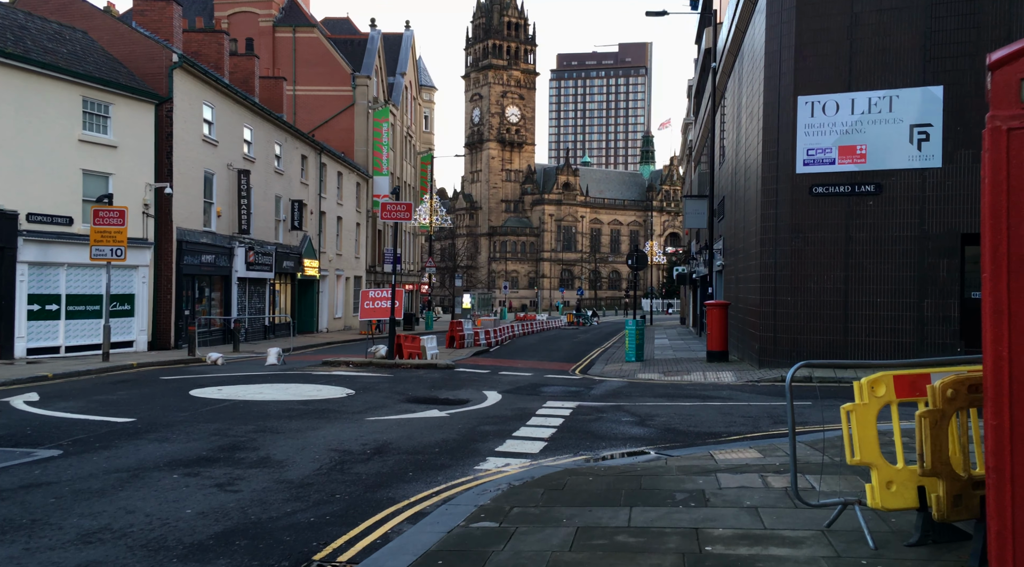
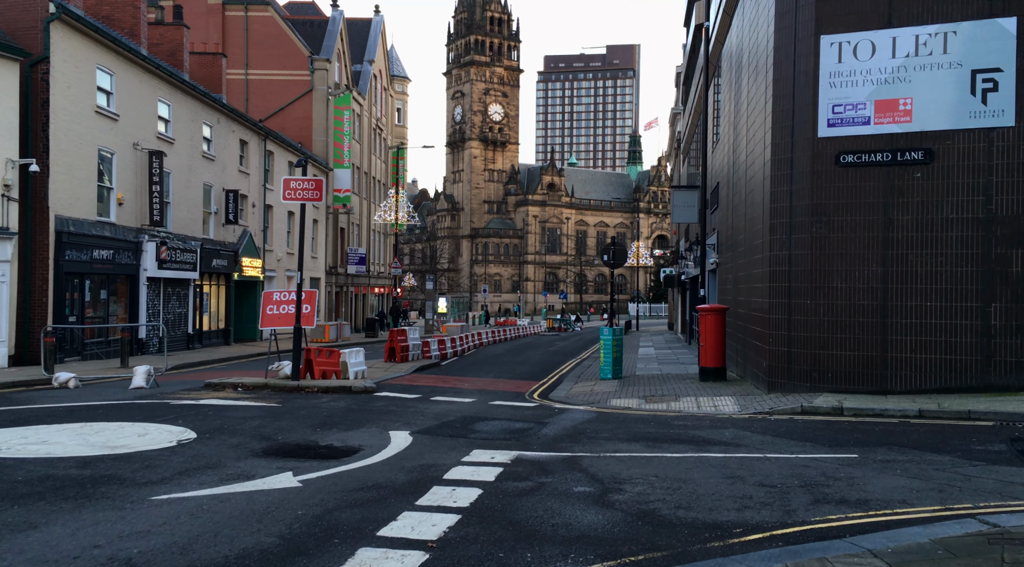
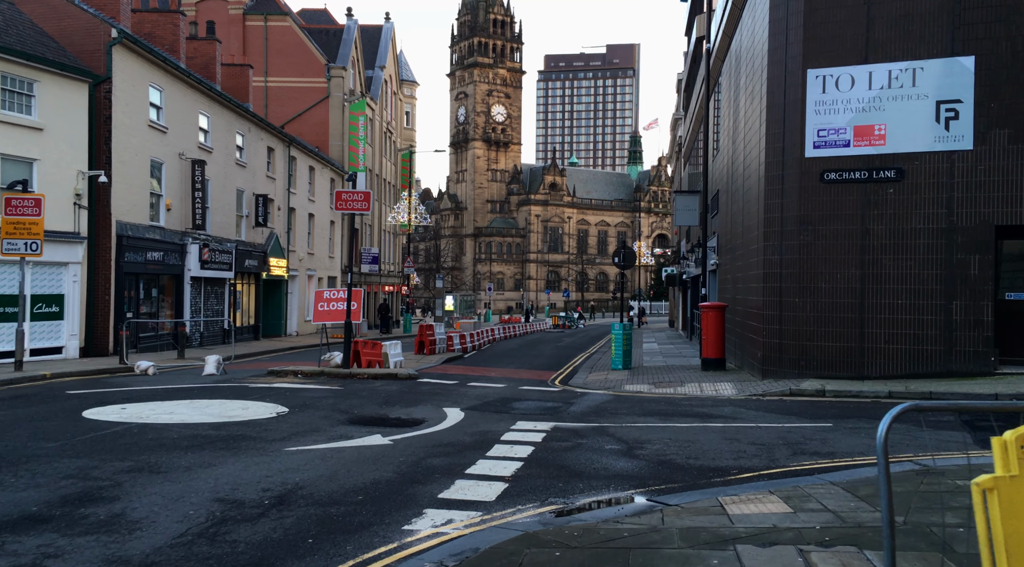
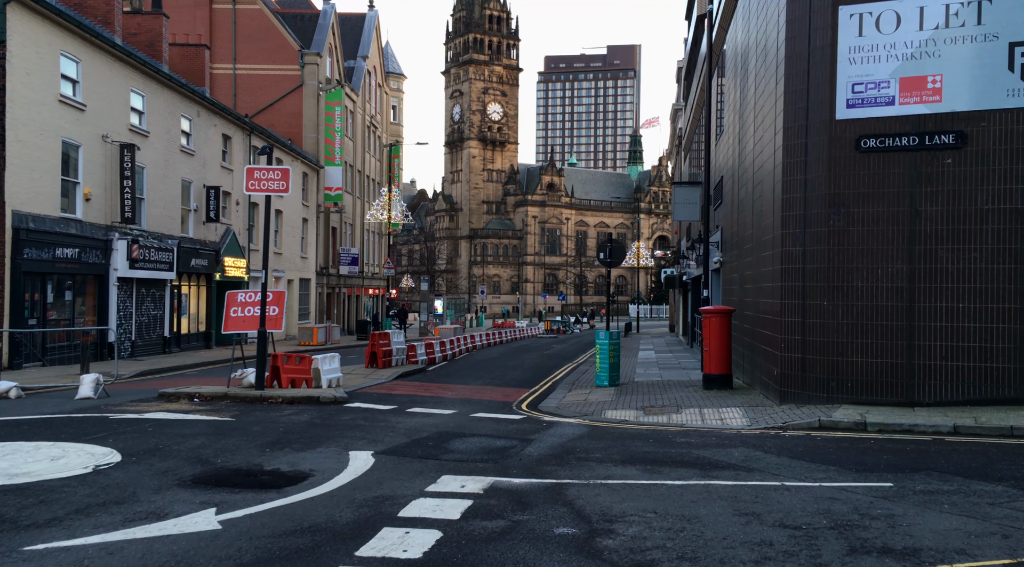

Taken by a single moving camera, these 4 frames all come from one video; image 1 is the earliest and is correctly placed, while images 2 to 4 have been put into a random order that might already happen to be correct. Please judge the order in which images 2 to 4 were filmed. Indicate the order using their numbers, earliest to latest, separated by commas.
3, 2, 4
